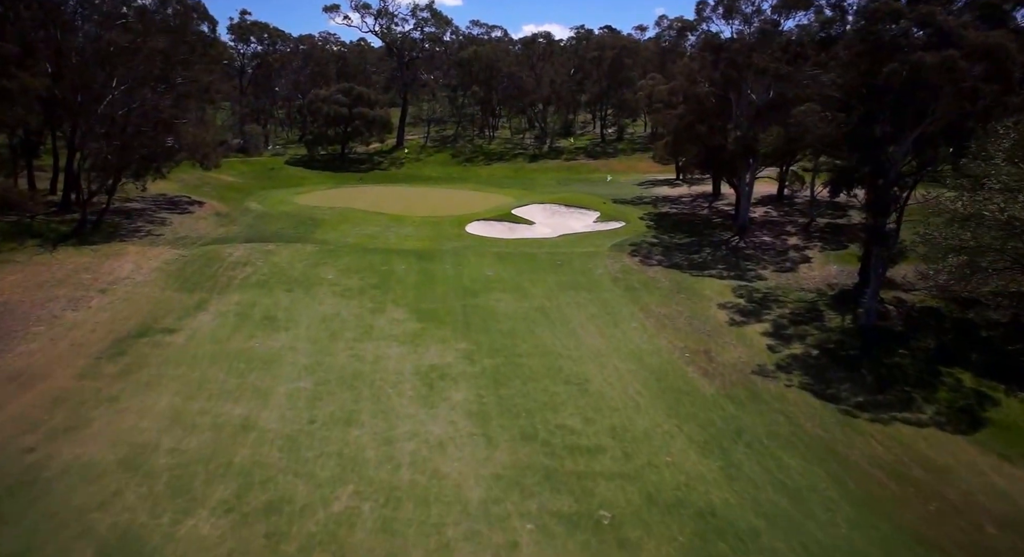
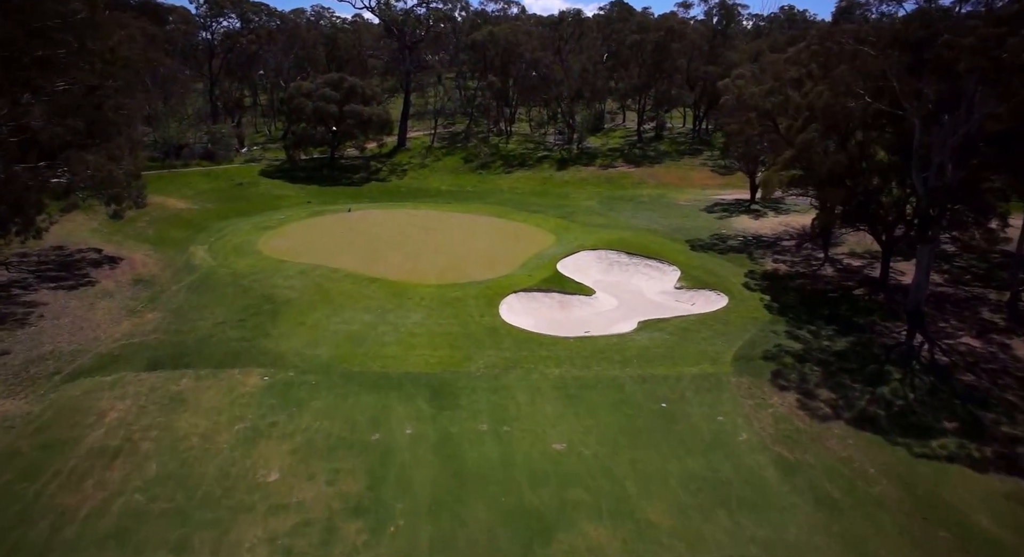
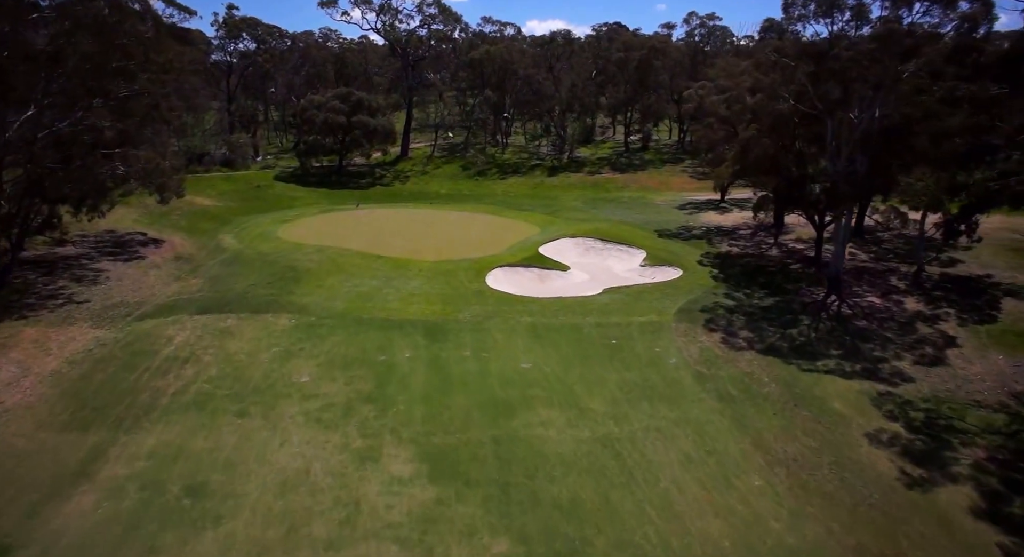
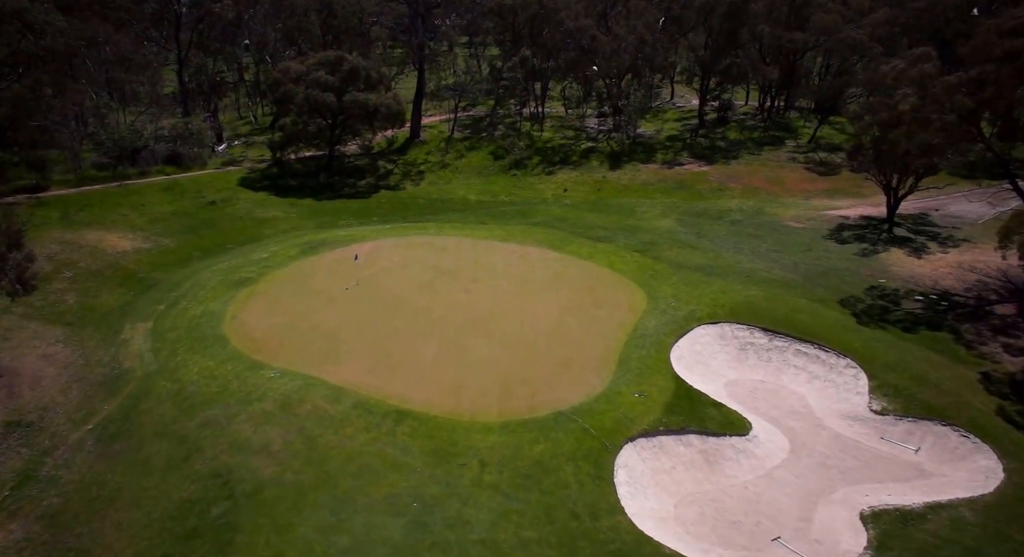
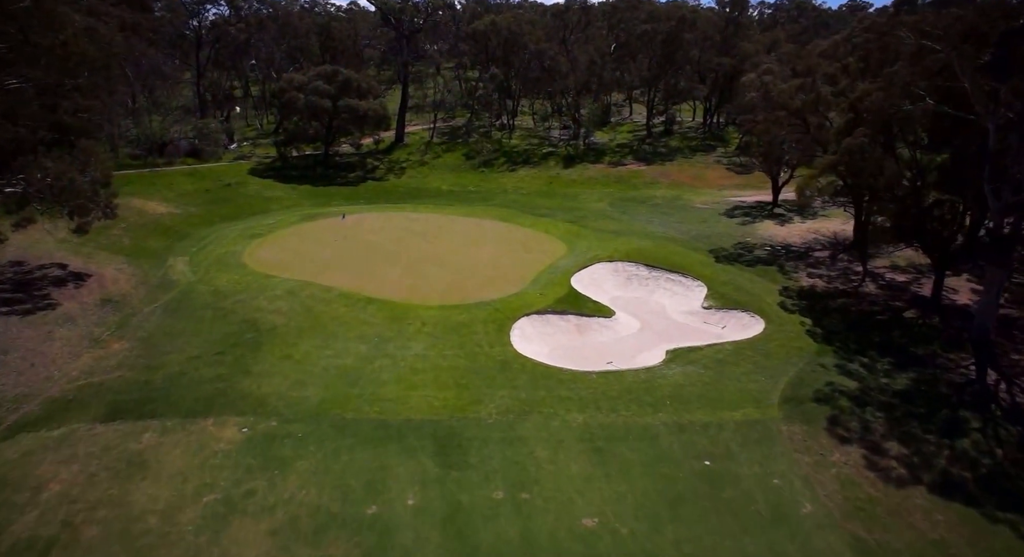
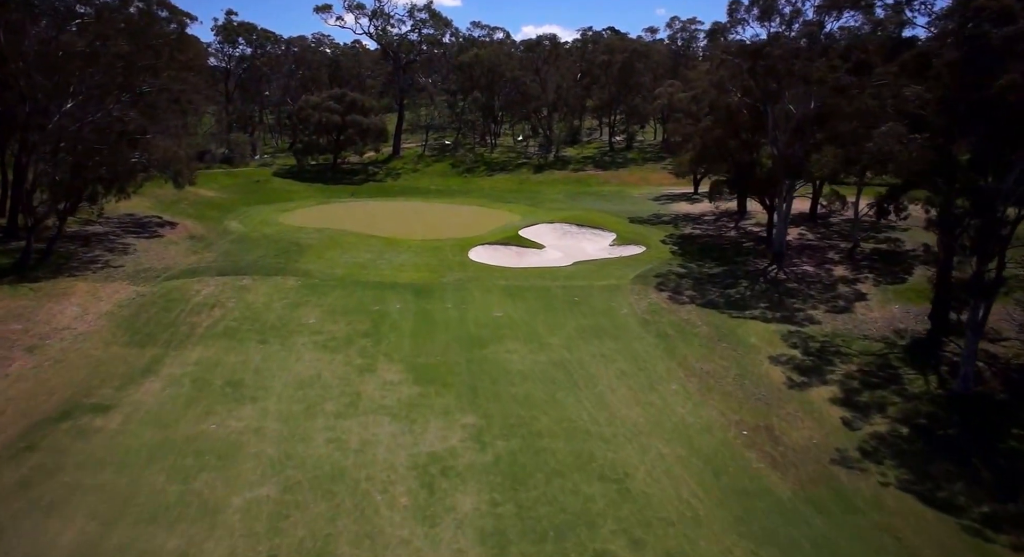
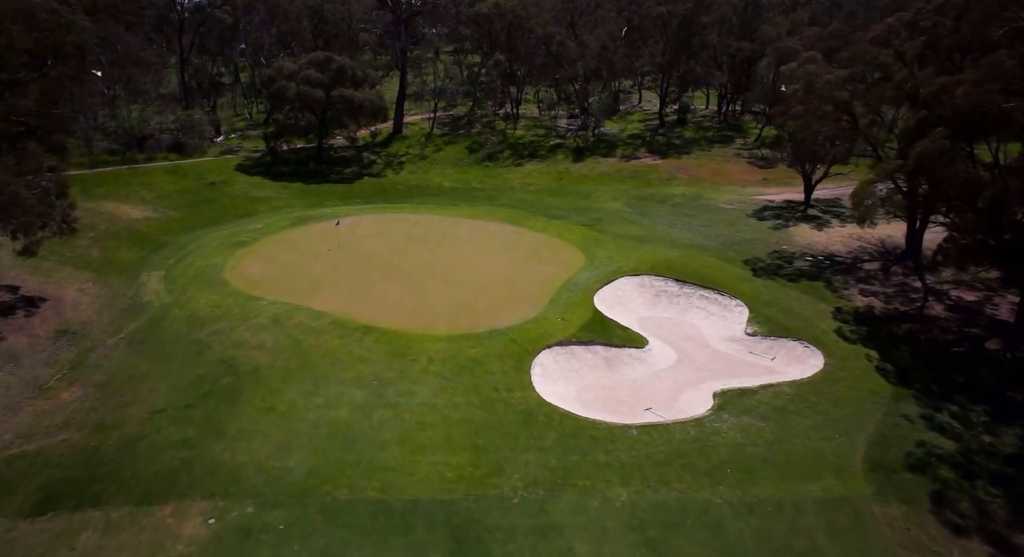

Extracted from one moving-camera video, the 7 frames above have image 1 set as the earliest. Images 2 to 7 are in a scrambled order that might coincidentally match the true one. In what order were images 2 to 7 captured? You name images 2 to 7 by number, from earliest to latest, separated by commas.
6, 3, 2, 5, 7, 4
